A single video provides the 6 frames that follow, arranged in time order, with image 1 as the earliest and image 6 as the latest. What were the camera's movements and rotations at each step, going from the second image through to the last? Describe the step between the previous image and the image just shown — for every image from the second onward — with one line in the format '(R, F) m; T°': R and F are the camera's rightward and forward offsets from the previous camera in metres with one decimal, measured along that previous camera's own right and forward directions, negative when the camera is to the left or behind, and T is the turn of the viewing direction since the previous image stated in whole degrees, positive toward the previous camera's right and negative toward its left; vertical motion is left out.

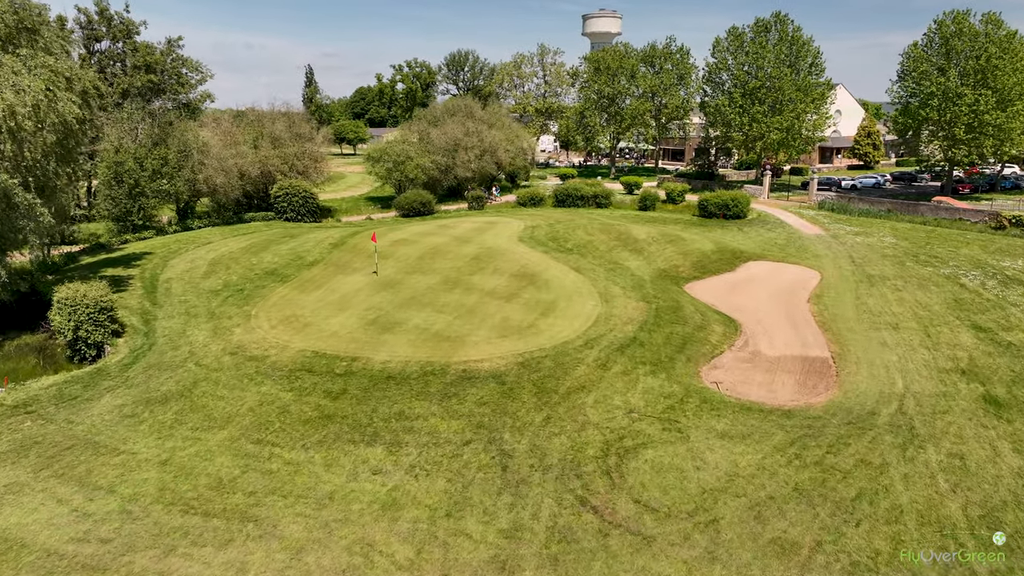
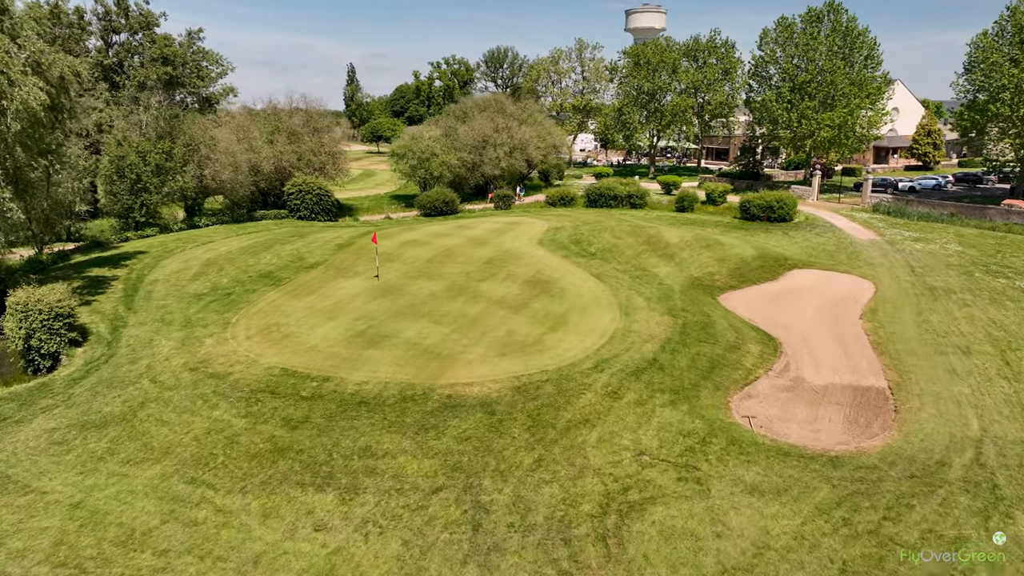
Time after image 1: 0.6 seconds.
(+1.1, +3.0) m; -3°
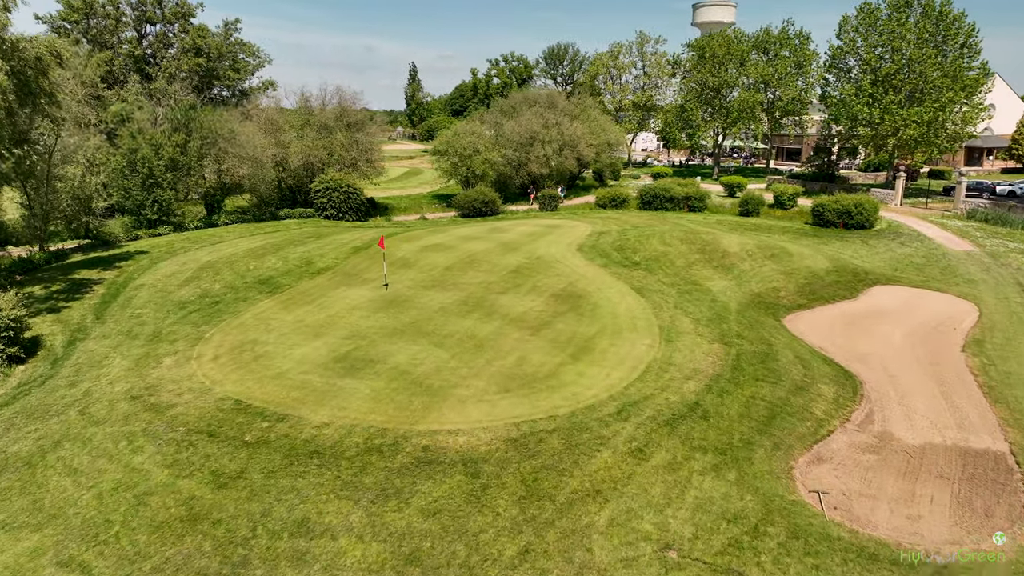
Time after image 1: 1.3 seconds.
(+1.2, +3.9) m; -5°
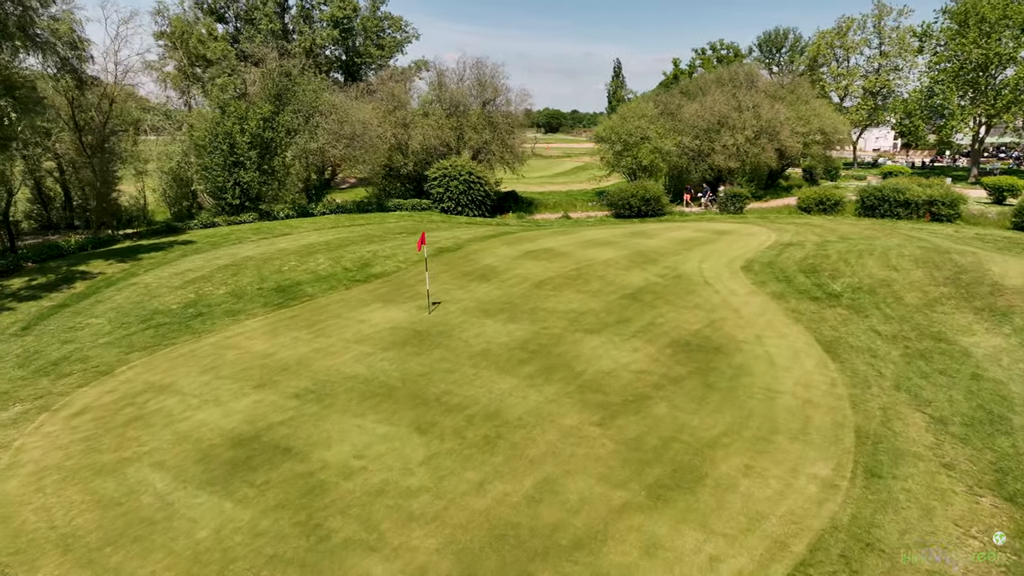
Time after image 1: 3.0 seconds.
(+2.2, +9.2) m; -16°
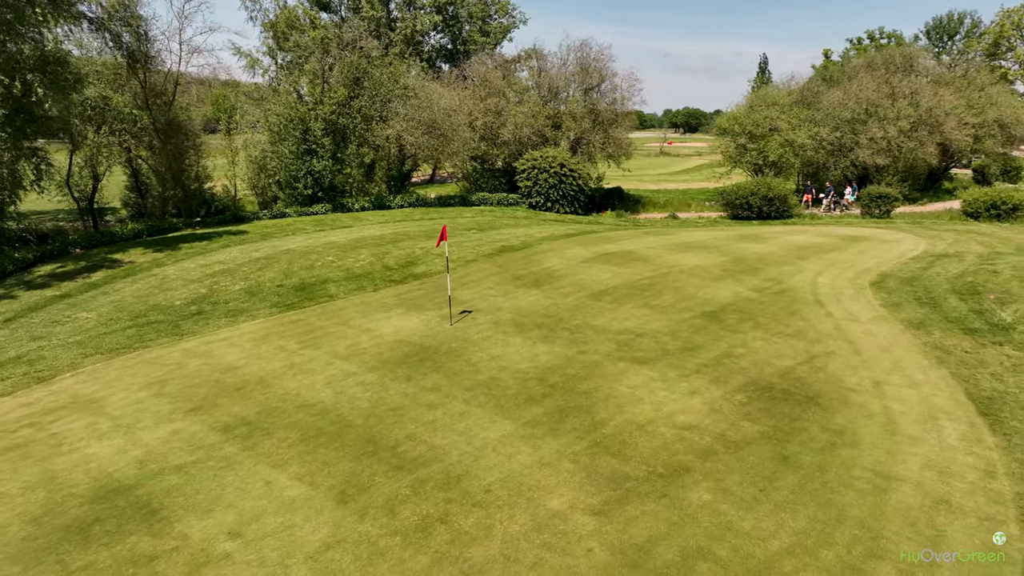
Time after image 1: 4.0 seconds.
(+1.7, +3.6) m; -11°
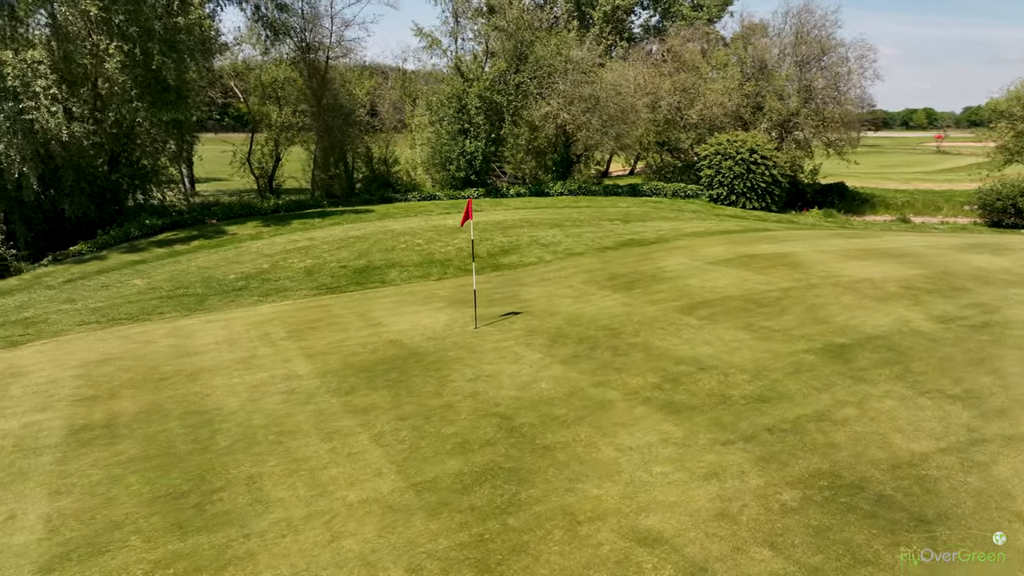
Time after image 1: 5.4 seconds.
(+2.9, +3.9) m; -19°
